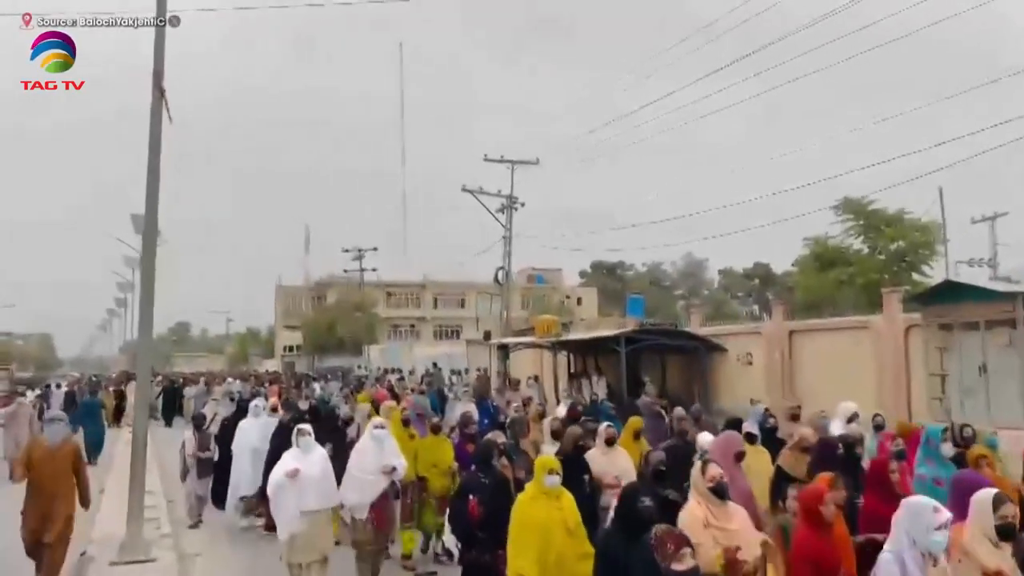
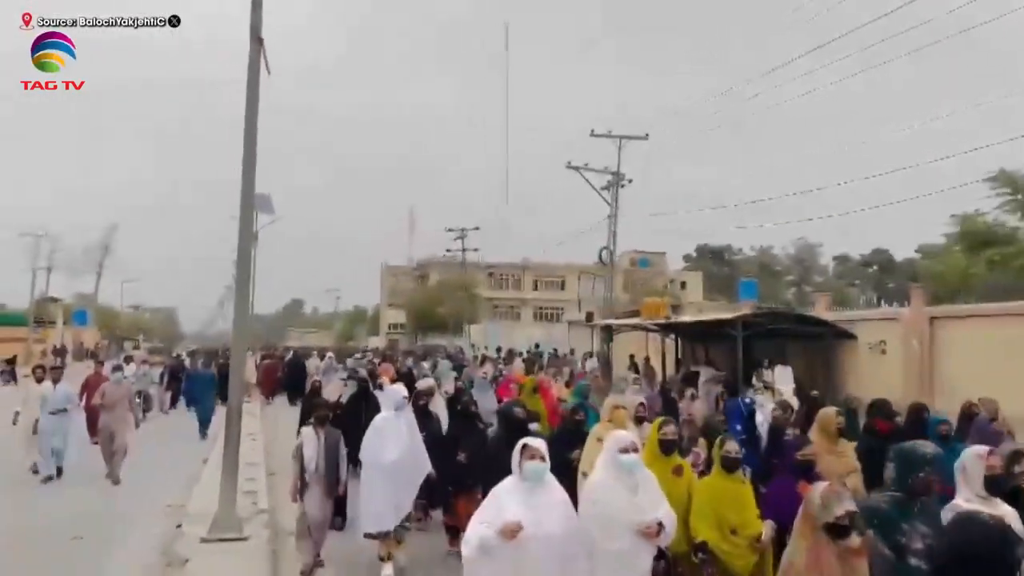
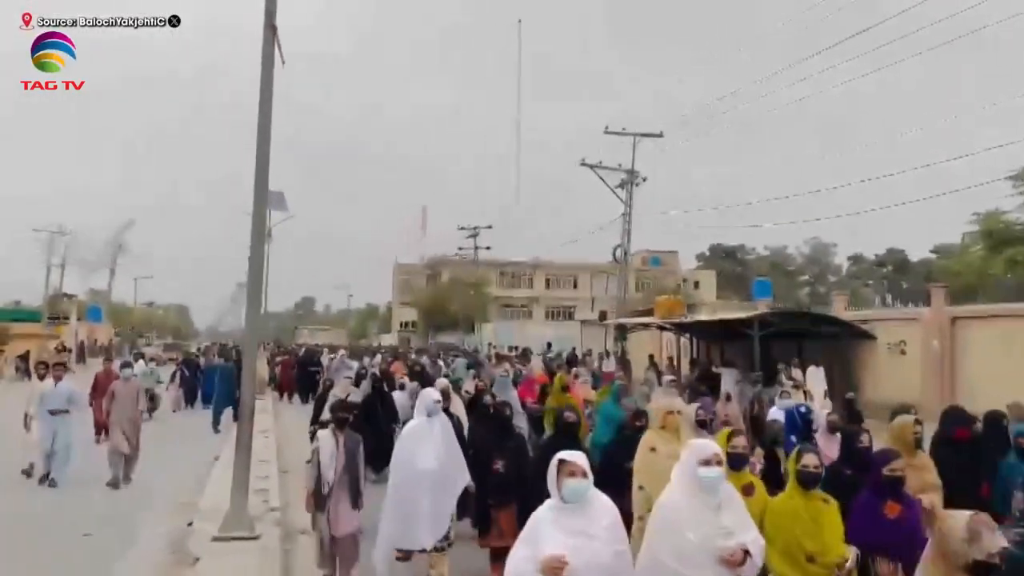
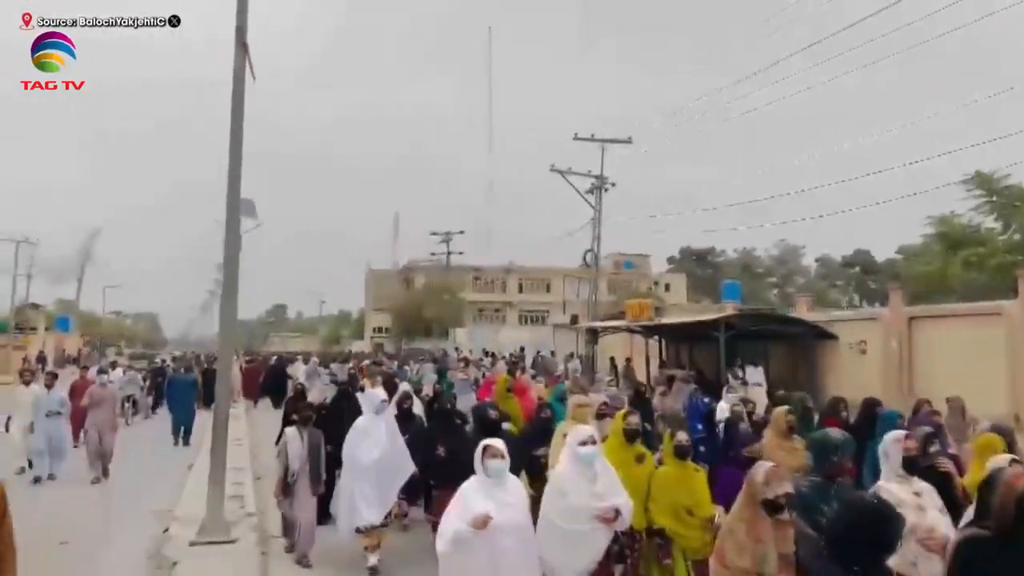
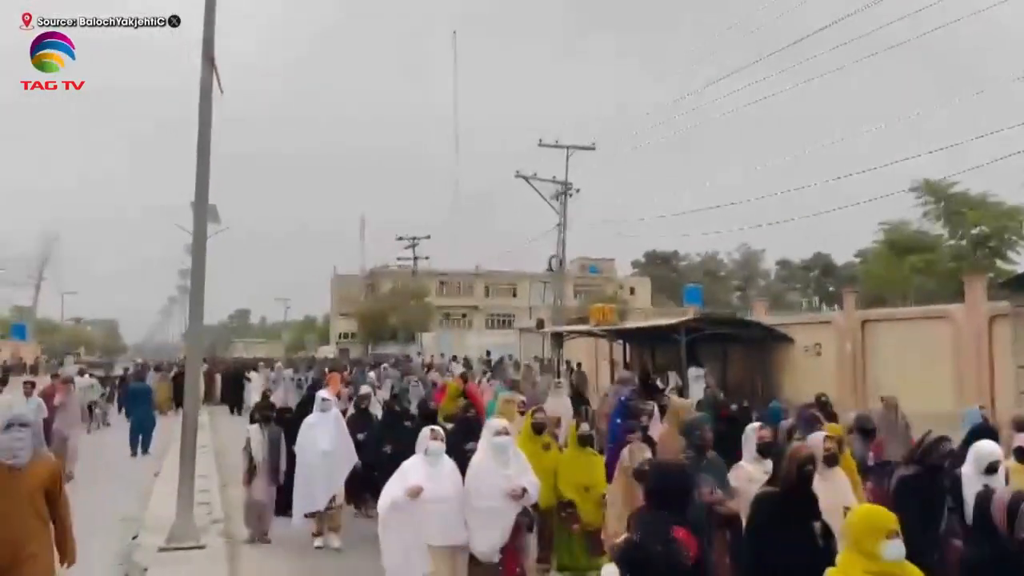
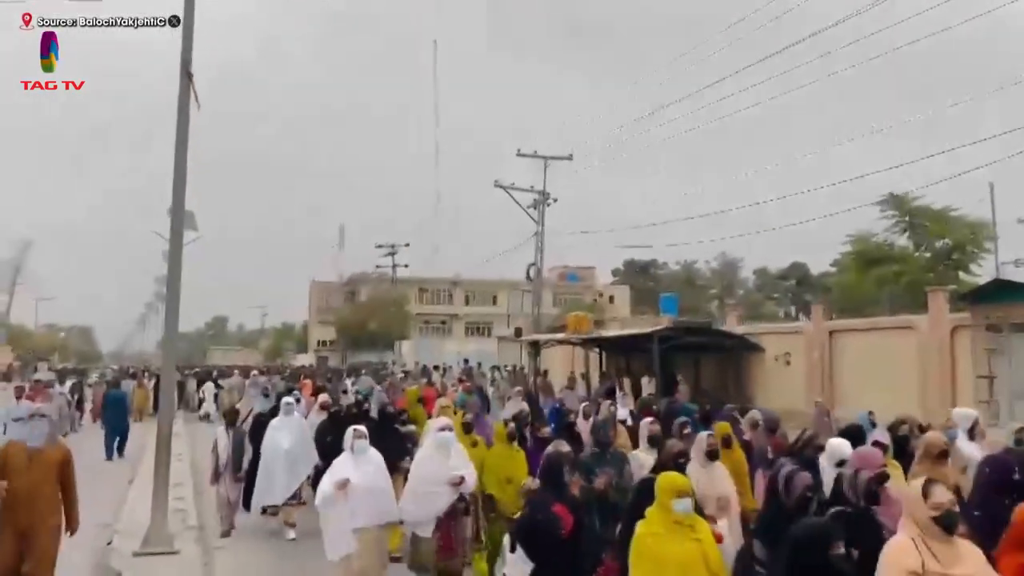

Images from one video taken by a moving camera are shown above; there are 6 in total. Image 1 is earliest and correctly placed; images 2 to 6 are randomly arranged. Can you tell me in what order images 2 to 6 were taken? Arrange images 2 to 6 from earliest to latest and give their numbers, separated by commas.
6, 5, 4, 2, 3
